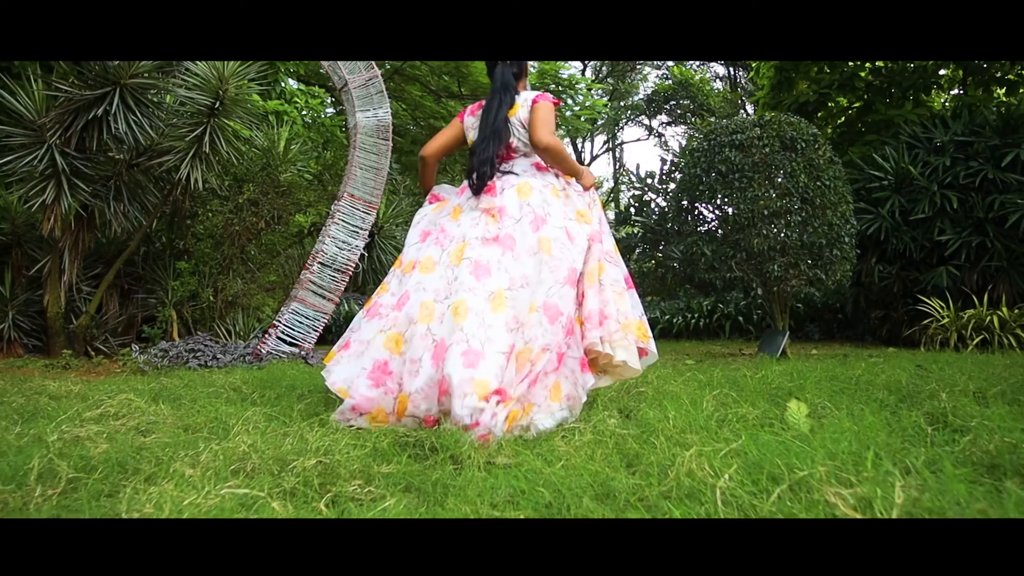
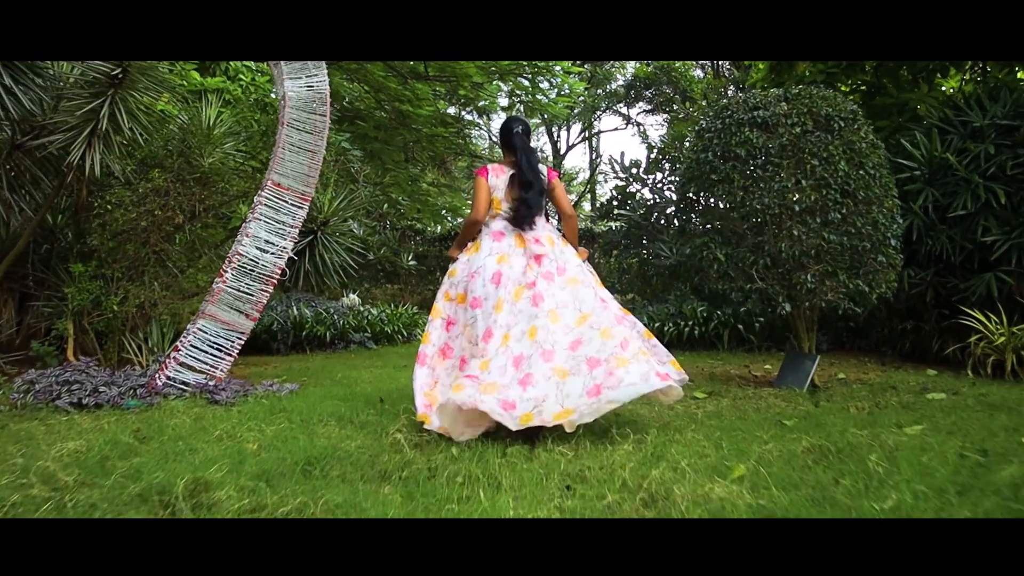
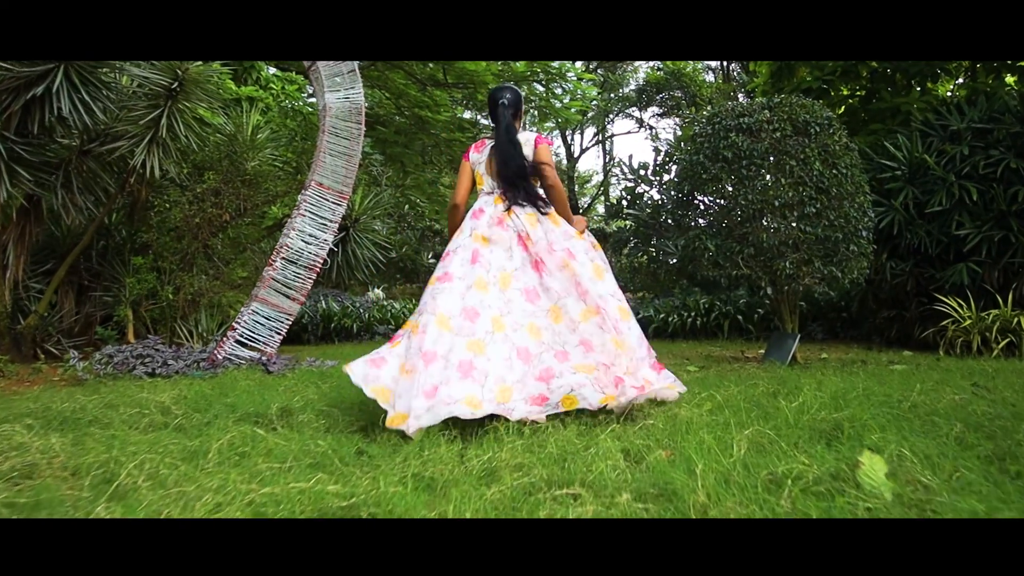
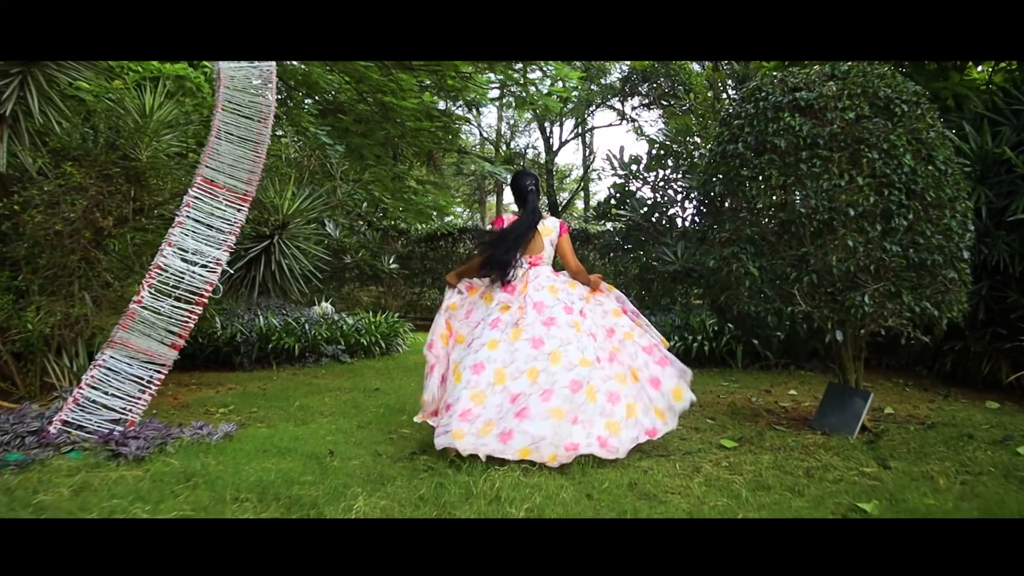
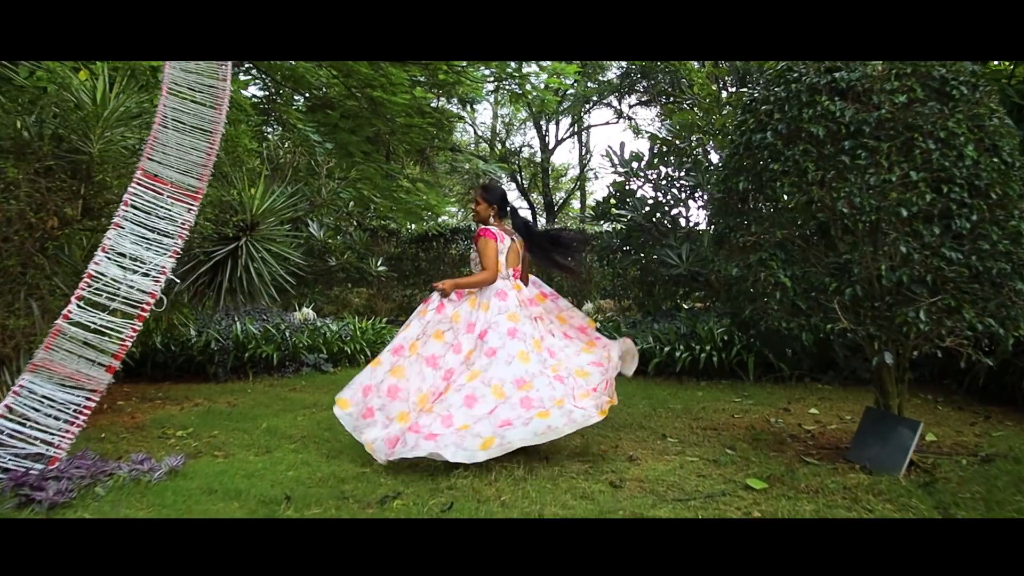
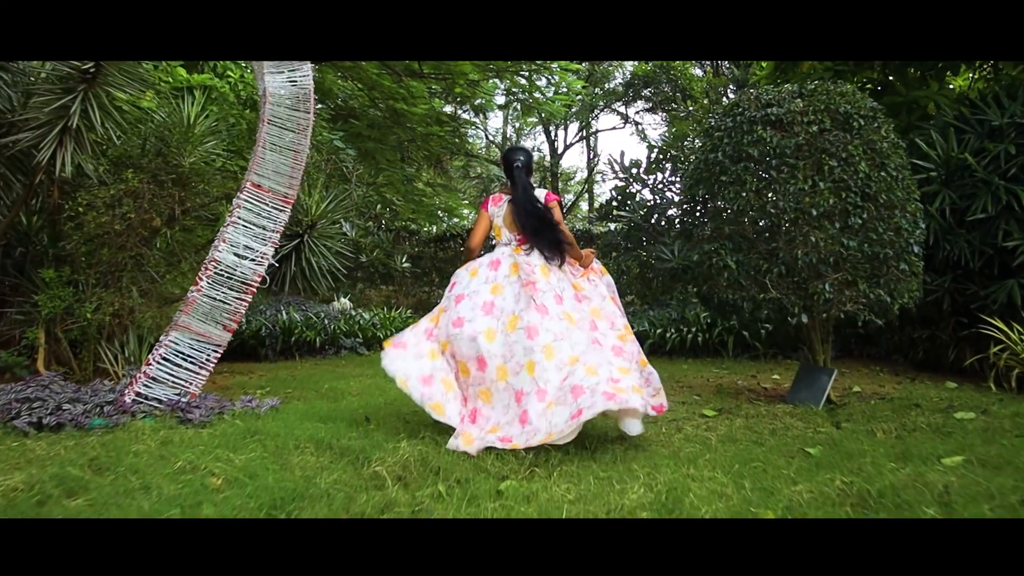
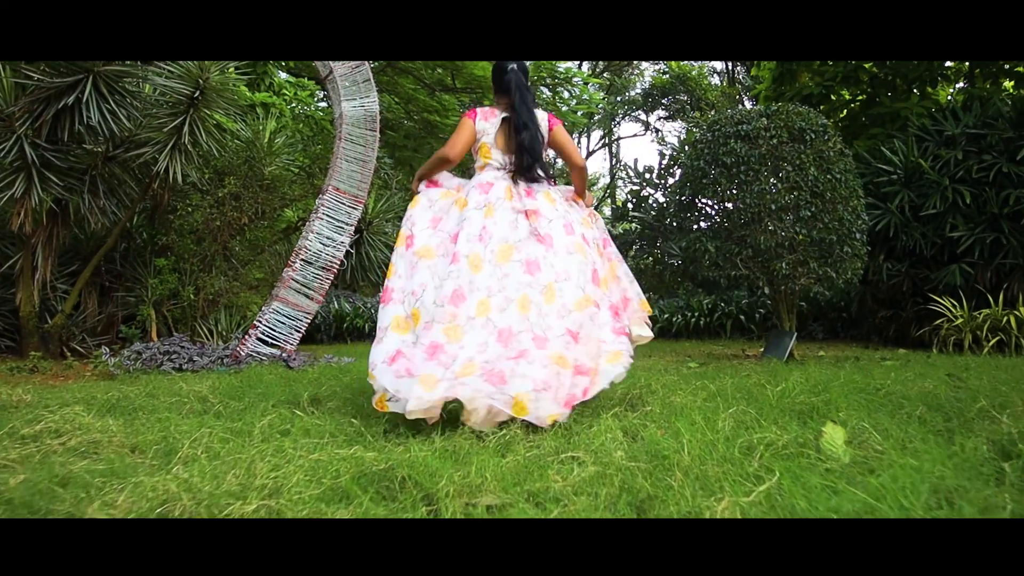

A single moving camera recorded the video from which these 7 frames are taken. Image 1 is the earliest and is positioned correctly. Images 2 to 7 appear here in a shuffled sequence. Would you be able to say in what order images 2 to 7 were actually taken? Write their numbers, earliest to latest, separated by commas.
7, 3, 2, 6, 4, 5
